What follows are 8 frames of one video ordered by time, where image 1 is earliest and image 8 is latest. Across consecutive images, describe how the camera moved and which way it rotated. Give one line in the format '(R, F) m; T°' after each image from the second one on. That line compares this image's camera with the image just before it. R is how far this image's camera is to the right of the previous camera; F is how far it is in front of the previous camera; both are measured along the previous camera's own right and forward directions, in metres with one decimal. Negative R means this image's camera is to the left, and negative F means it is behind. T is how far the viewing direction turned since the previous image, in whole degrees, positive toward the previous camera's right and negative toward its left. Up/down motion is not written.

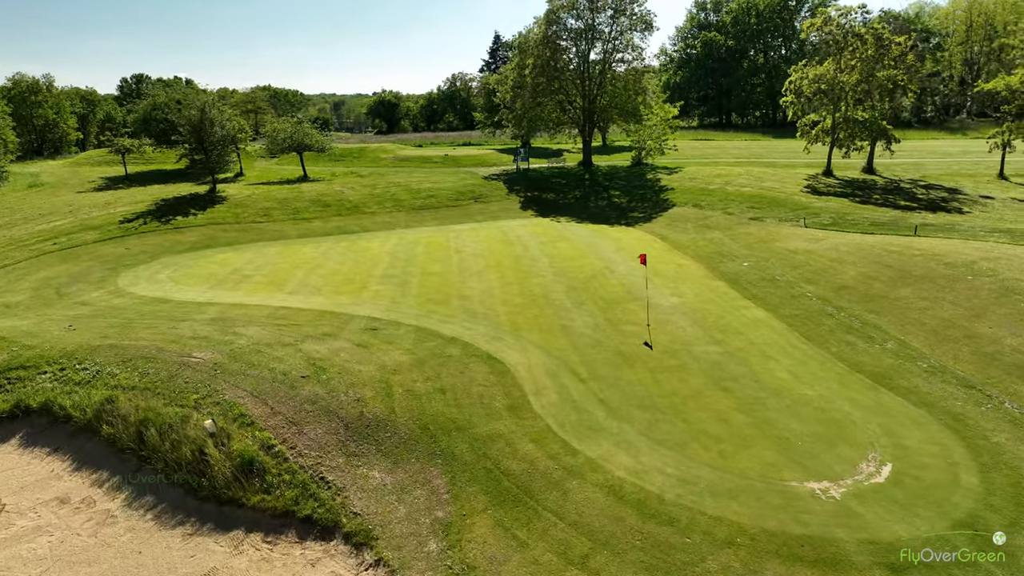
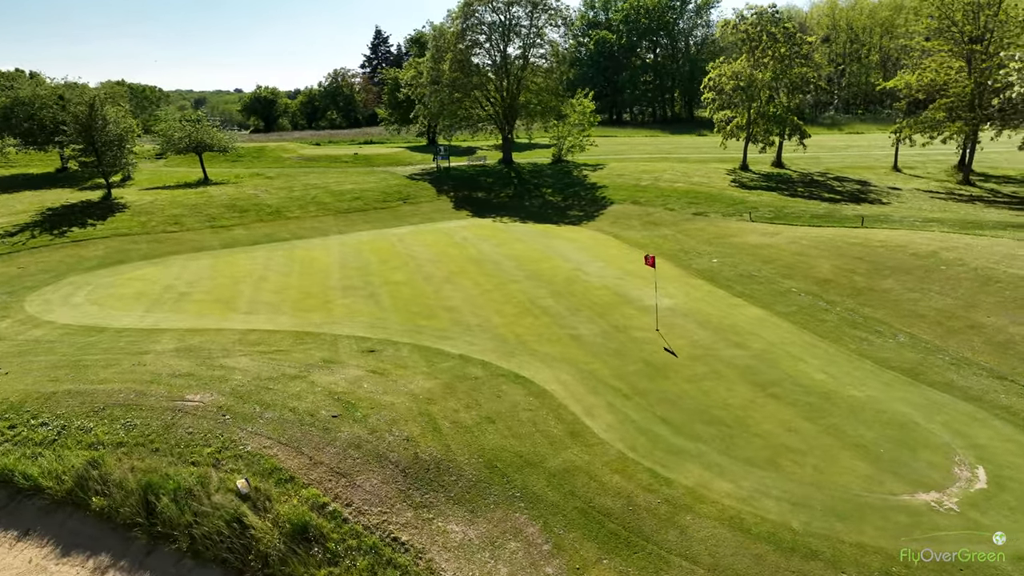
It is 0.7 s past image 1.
(-3.0, +1.7) m; +10°
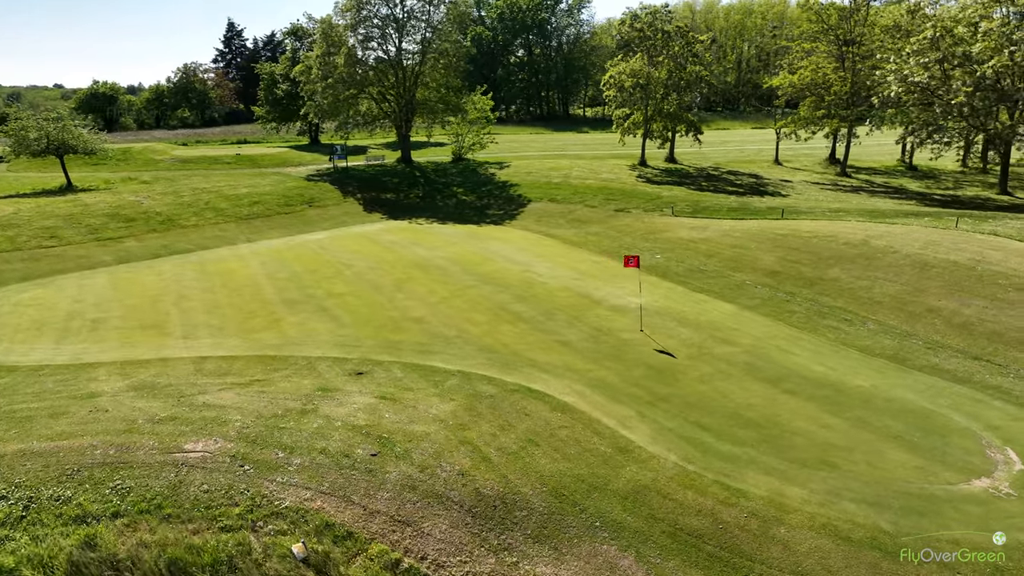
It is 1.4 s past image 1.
(-2.8, +1.3) m; +11°
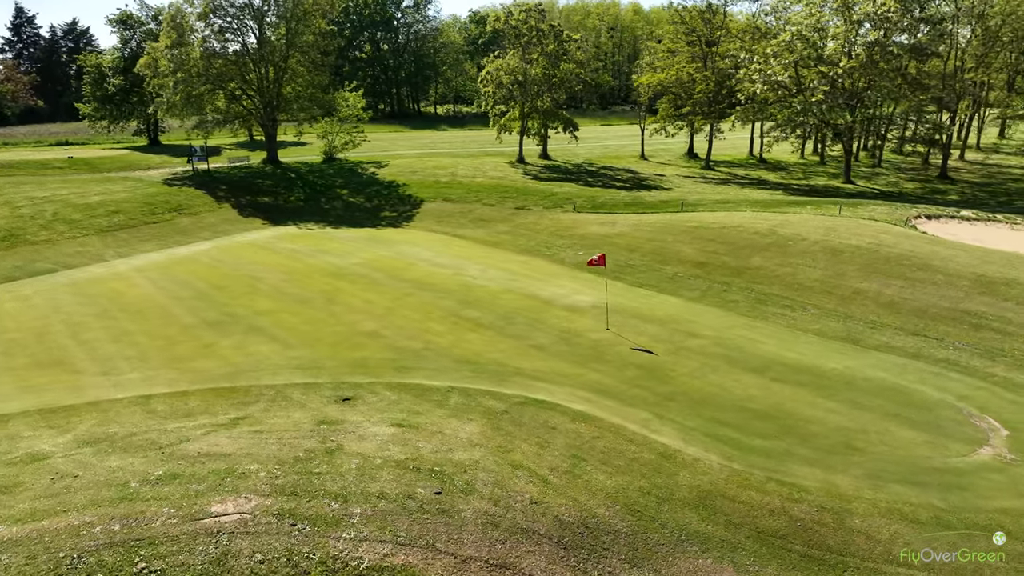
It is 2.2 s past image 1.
(-2.9, +1.2) m; +13°
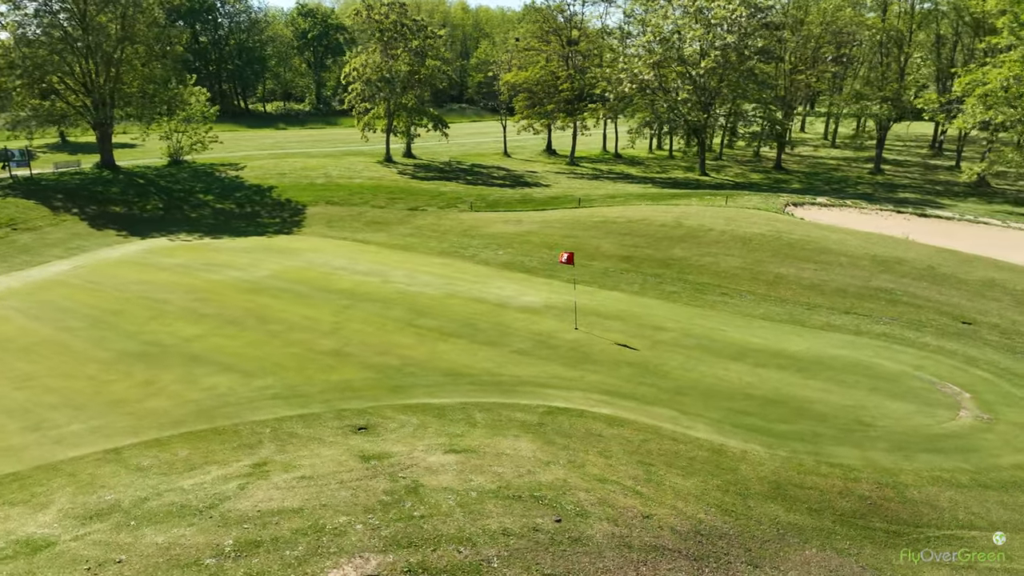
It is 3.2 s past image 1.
(-3.3, +1.0) m; +14°
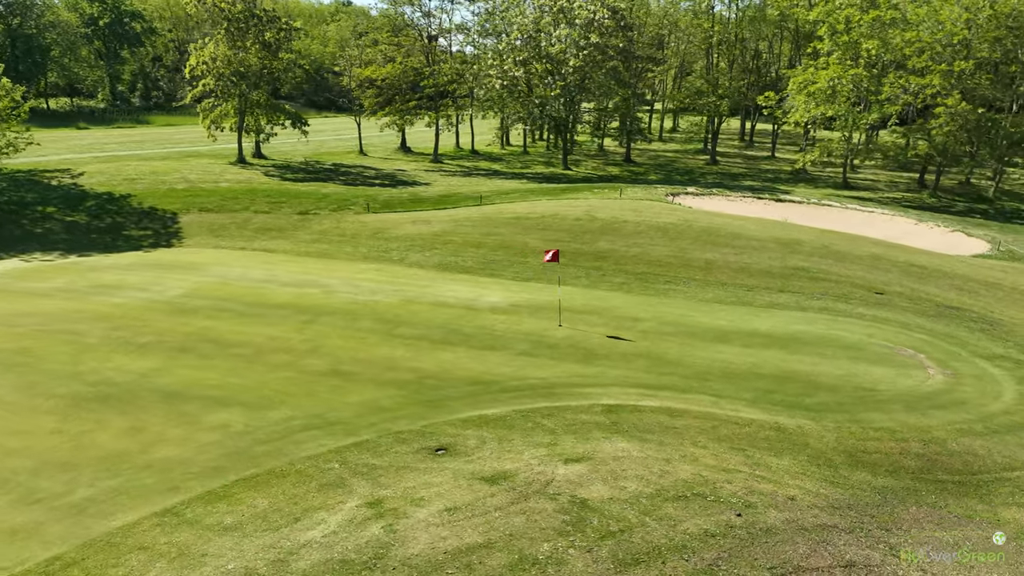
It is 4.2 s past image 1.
(-4.1, +0.9) m; +15°
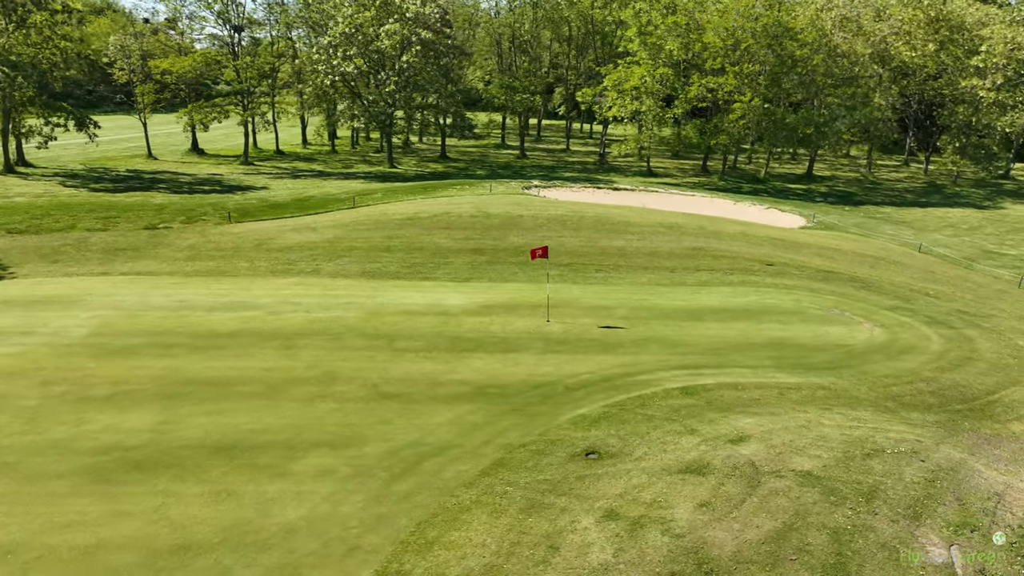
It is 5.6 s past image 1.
(-5.7, +1.2) m; +20°
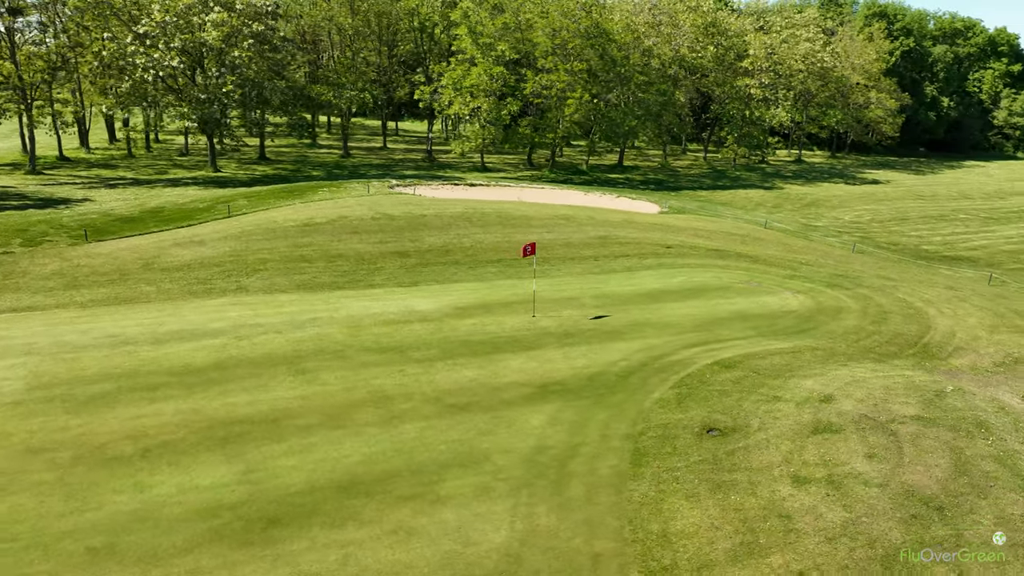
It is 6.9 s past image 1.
(-5.3, +0.9) m; +19°
